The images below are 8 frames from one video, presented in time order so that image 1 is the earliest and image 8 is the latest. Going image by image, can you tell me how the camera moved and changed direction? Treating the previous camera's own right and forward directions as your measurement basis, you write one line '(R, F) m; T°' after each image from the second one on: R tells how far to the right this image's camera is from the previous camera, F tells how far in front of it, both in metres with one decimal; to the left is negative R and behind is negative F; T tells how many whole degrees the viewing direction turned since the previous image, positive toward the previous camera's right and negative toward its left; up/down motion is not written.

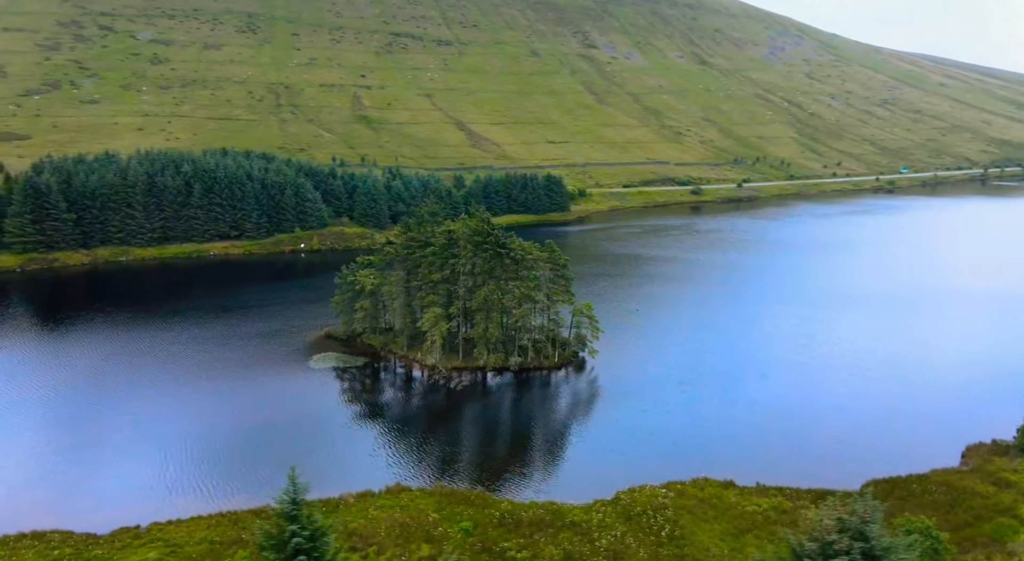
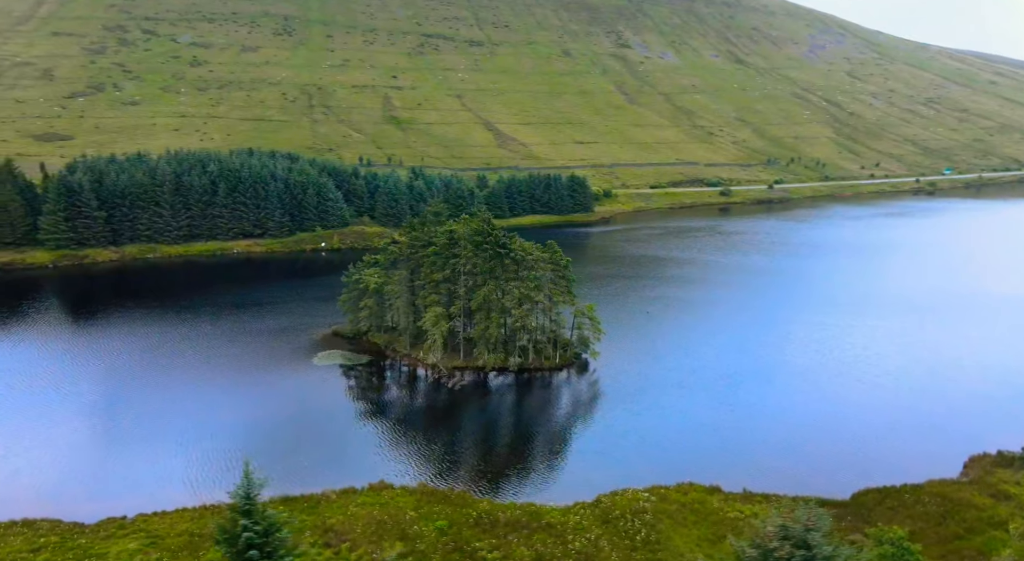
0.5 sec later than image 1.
(+5.2, -0.4) m; -3°
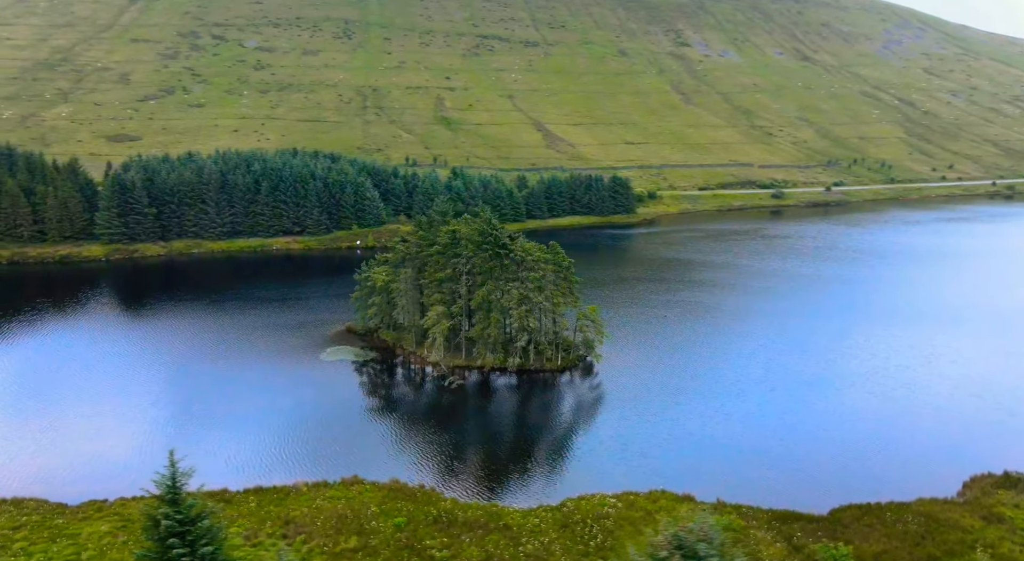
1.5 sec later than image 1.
(+9.3, 0.0) m; -6°
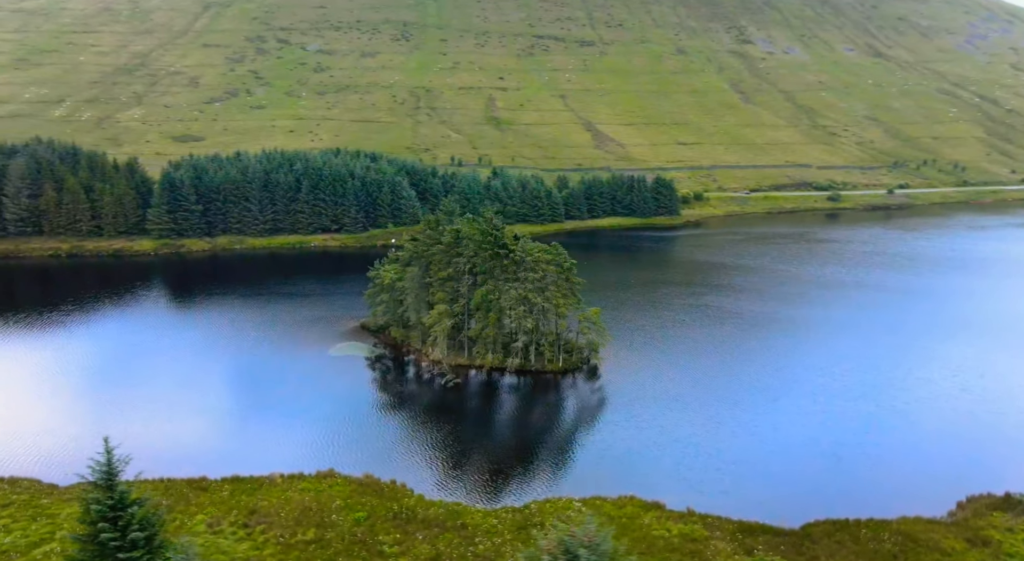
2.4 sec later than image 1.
(+9.5, +0.5) m; -6°
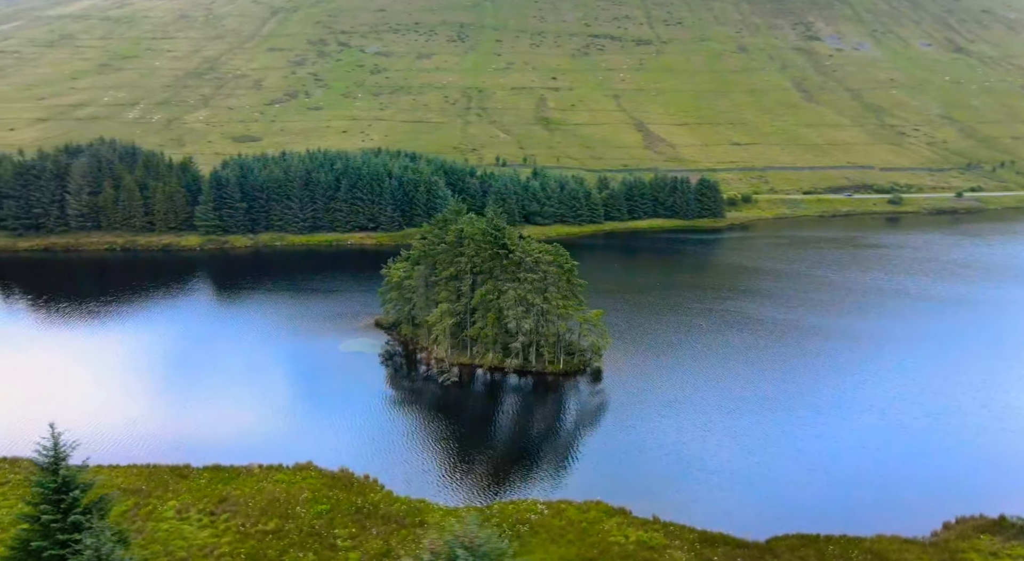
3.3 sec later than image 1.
(+9.5, +0.9) m; -6°
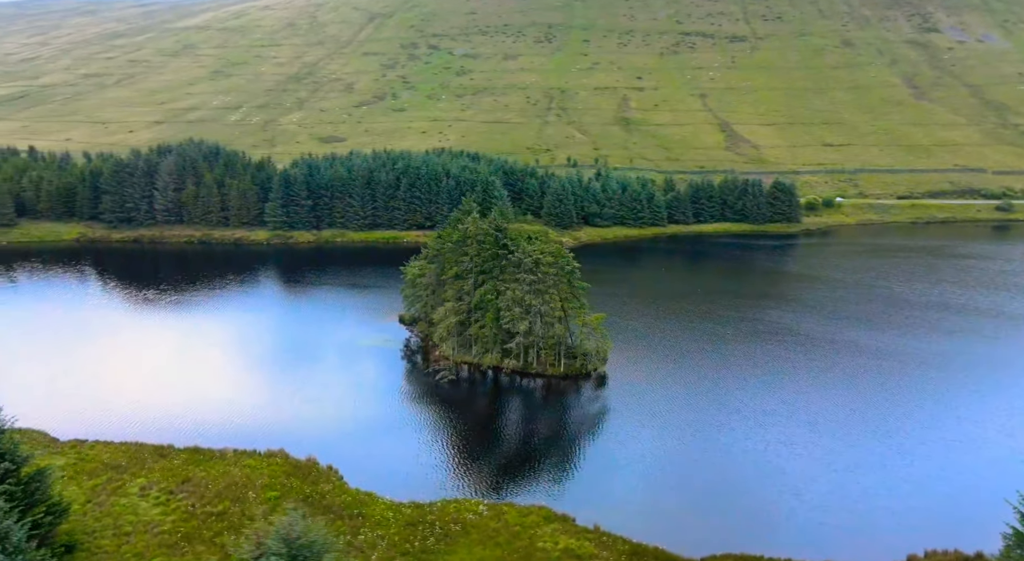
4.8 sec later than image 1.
(+14.8, +2.2) m; -10°
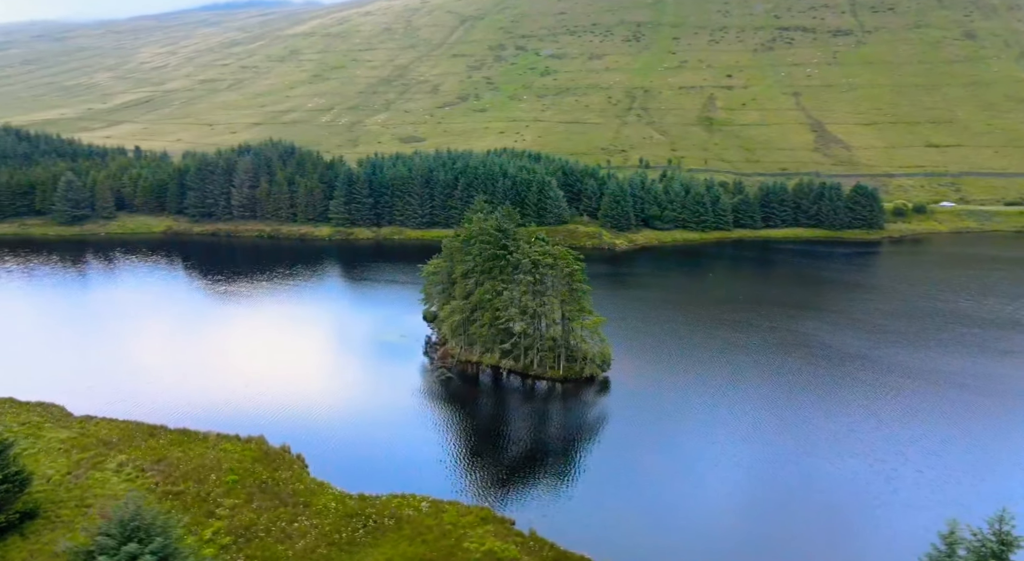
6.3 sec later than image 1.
(+14.2, +3.1) m; -10°
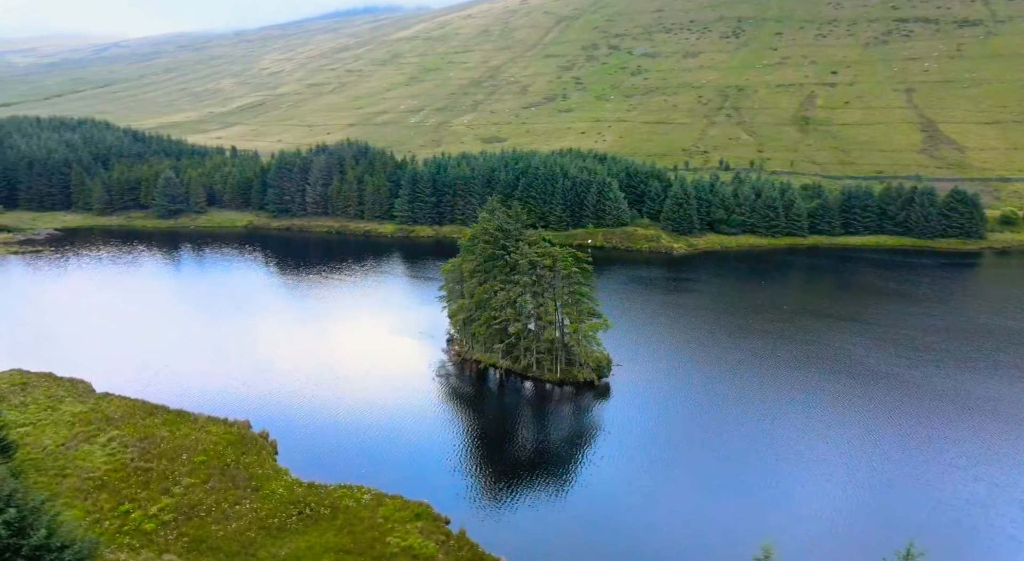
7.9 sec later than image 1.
(+14.0, +4.6) m; -10°
